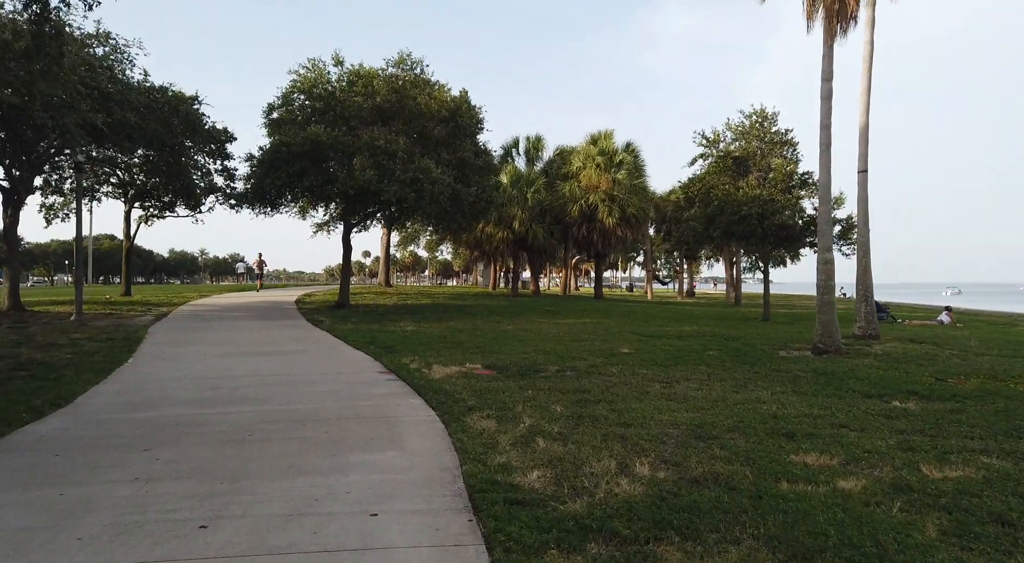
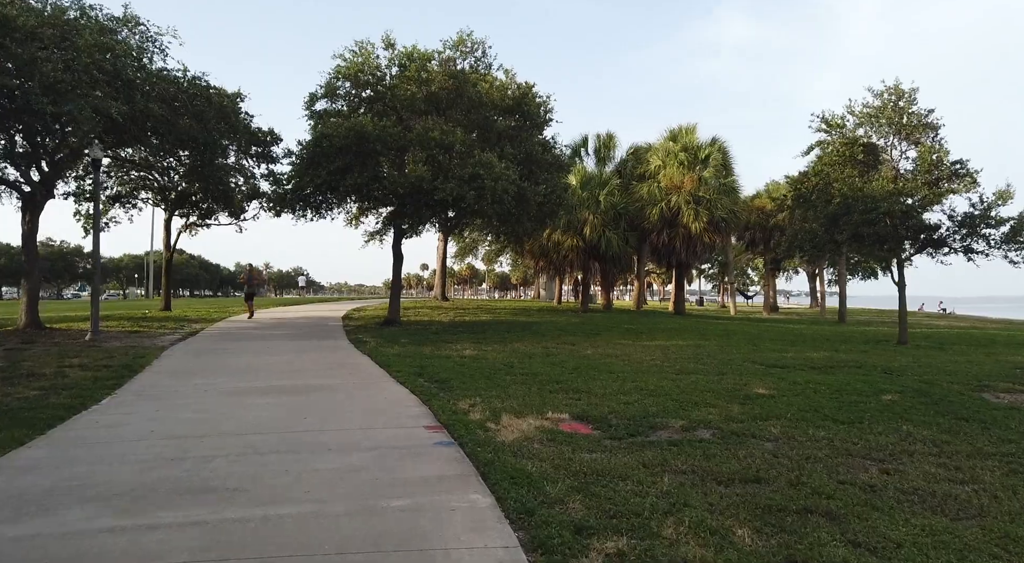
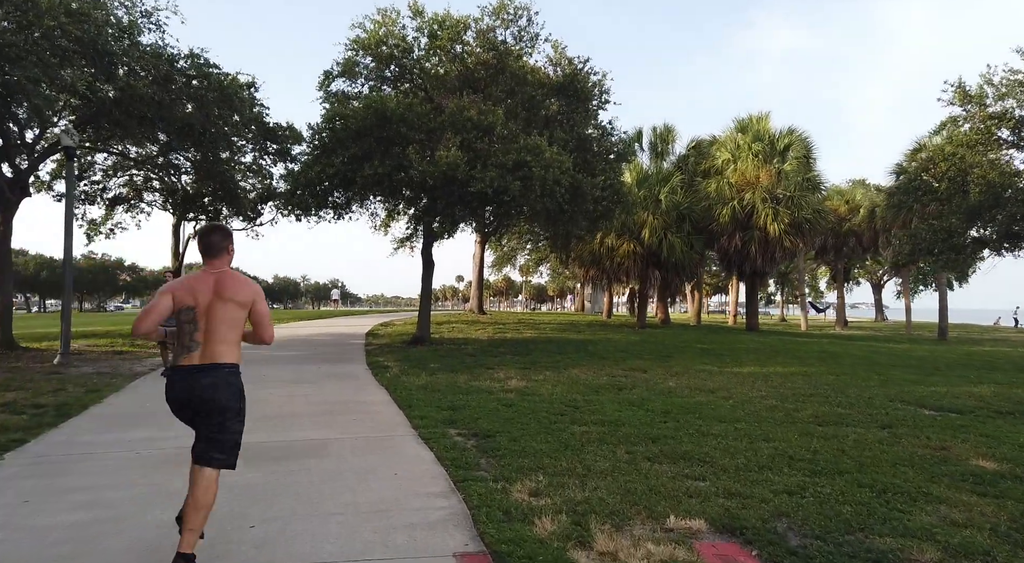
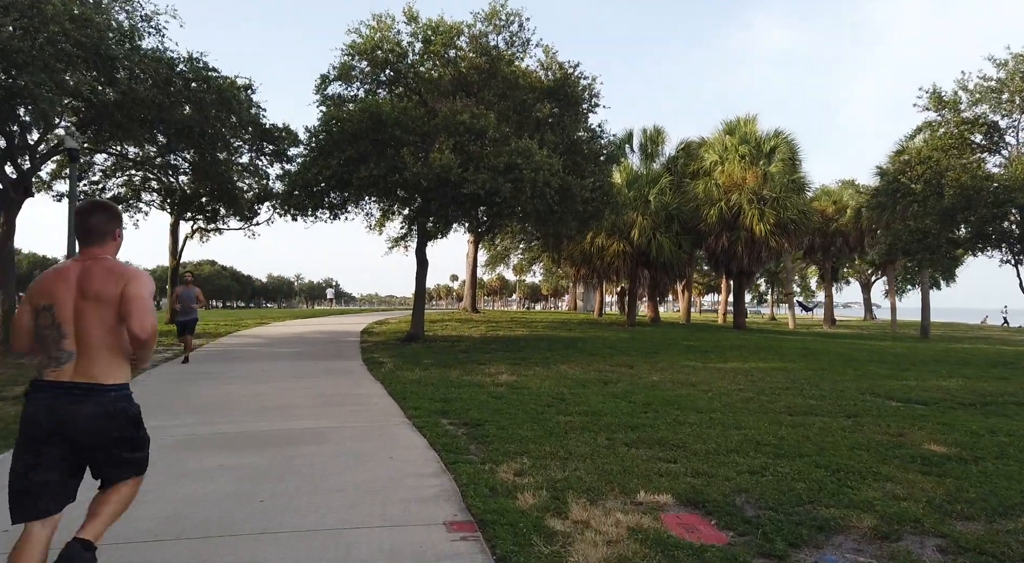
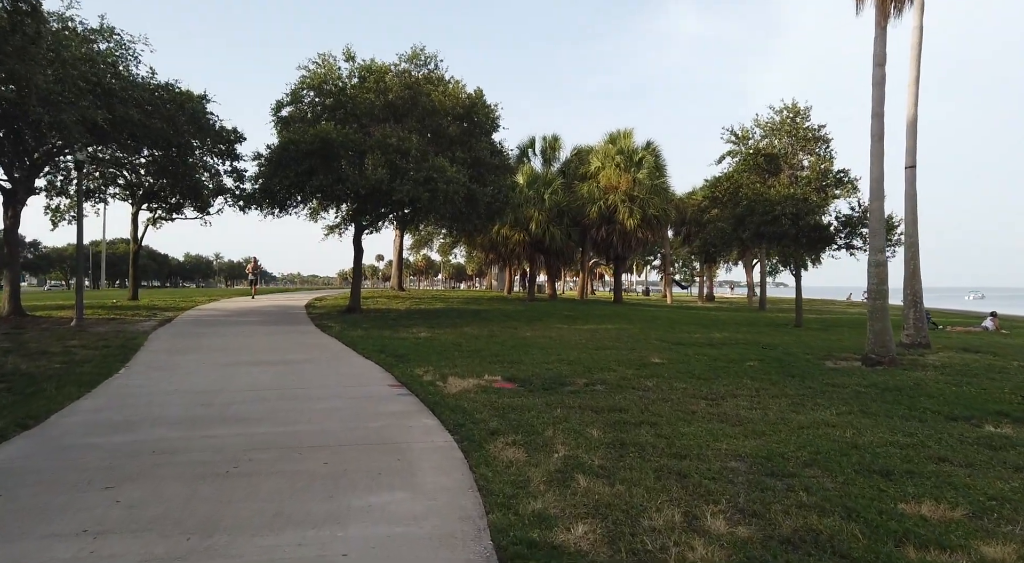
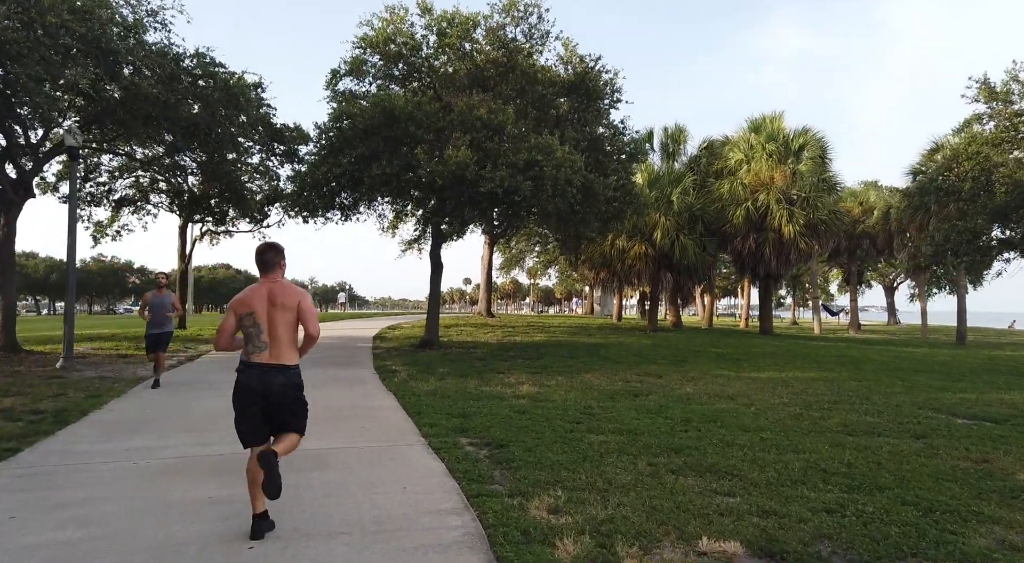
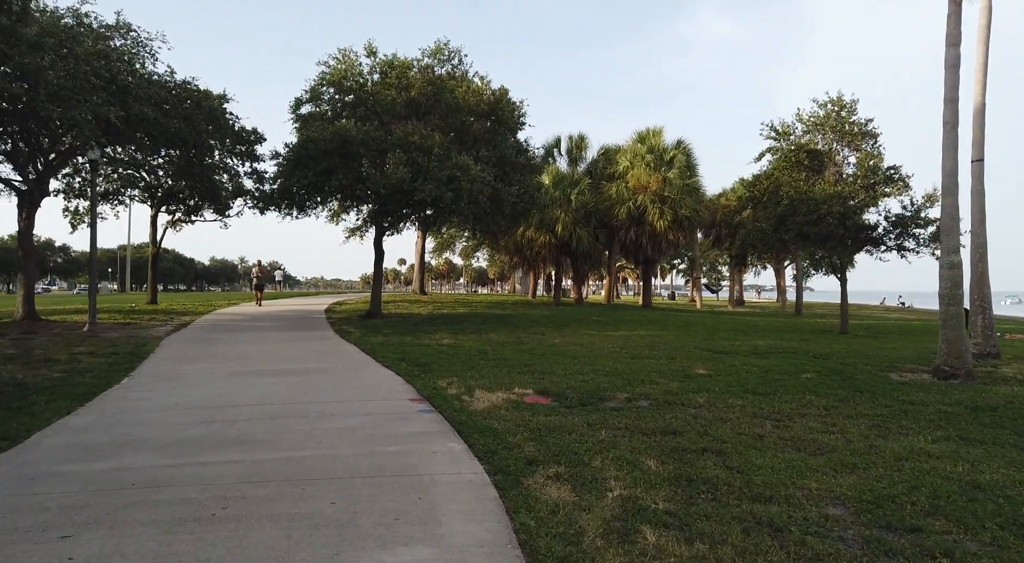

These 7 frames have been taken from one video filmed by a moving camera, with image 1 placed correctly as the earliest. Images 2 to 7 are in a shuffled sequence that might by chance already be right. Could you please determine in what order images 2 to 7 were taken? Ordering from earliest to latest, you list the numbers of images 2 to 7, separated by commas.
5, 7, 2, 4, 3, 6
